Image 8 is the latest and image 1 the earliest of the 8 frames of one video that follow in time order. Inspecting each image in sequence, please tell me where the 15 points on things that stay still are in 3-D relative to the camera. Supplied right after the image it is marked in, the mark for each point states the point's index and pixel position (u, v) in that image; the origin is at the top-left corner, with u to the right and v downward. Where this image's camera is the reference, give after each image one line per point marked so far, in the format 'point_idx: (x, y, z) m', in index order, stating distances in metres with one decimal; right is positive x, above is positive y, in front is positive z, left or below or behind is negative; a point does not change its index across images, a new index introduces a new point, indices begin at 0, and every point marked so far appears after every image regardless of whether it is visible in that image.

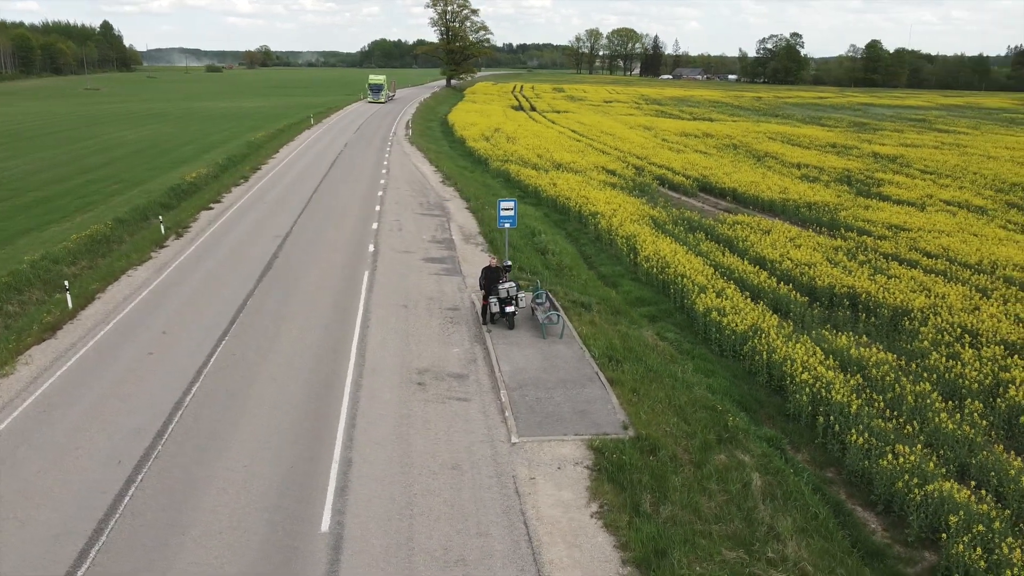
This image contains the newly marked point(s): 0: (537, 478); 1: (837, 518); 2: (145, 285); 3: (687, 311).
0: (+0.4, -2.4, +10.2) m
1: (+4.0, -2.8, +10.0) m
2: (-8.2, +0.1, +18.1) m
3: (+3.9, -0.5, +17.9) m
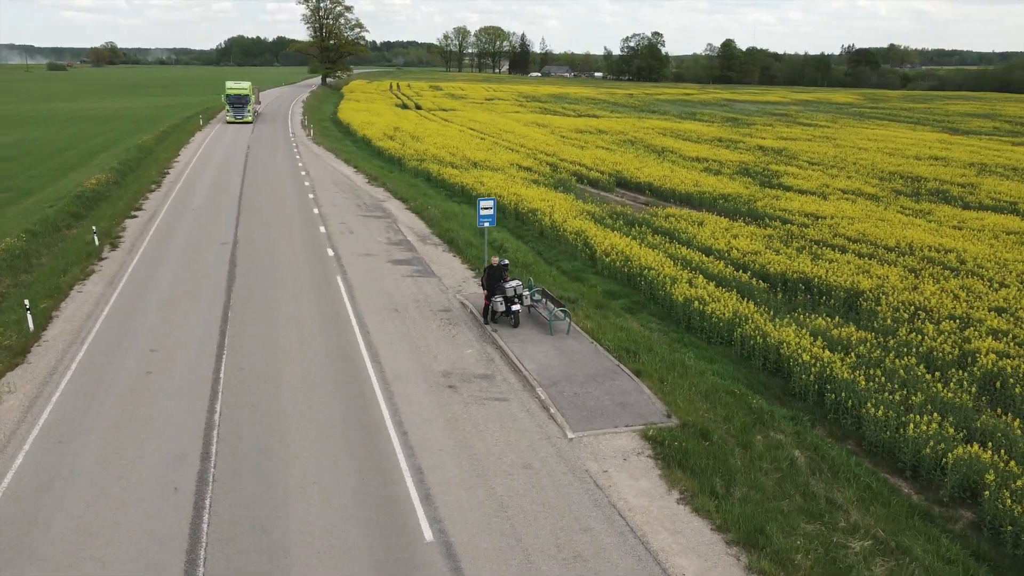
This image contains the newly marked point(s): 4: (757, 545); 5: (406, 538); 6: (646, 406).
0: (+1.3, -2.3, +10.4) m
1: (+5.0, -2.6, +10.8) m
2: (-8.5, -0.3, +16.9) m
3: (+3.5, -0.3, +18.6) m
4: (+2.7, -2.8, +8.8) m
5: (-1.1, -2.7, +8.8) m
6: (+2.0, -1.8, +12.2) m
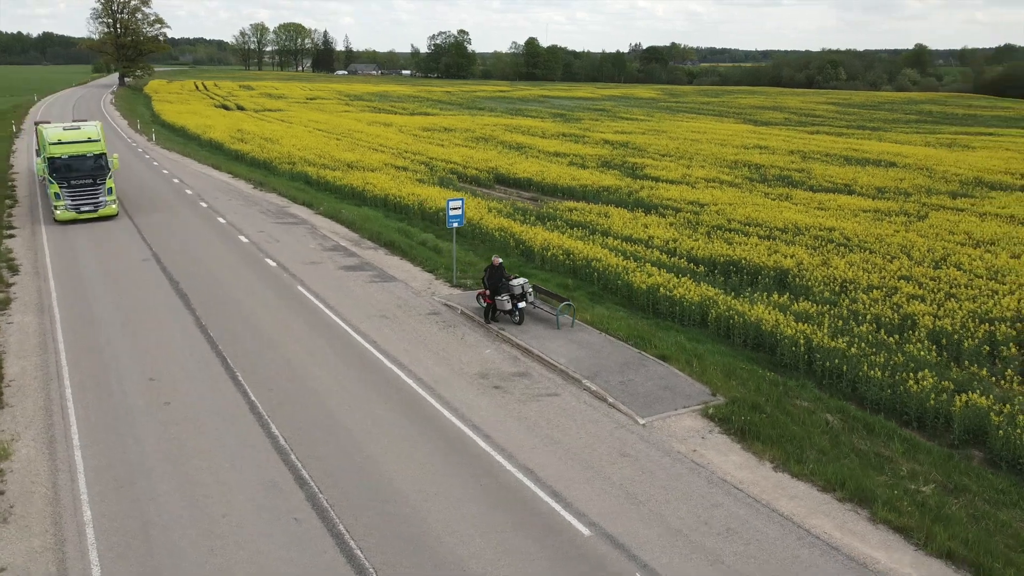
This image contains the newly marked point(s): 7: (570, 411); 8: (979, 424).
0: (+2.5, -2.2, +11.0) m
1: (+6.0, -2.2, +12.2) m
2: (-8.6, -0.8, +15.0) m
3: (+2.7, -0.1, +19.4) m
4: (+4.3, -2.5, +9.8) m
5: (+0.6, -2.7, +8.9) m
6: (+2.8, -1.6, +12.9) m
7: (+0.9, -1.8, +12.0) m
8: (+7.1, -2.1, +12.4) m
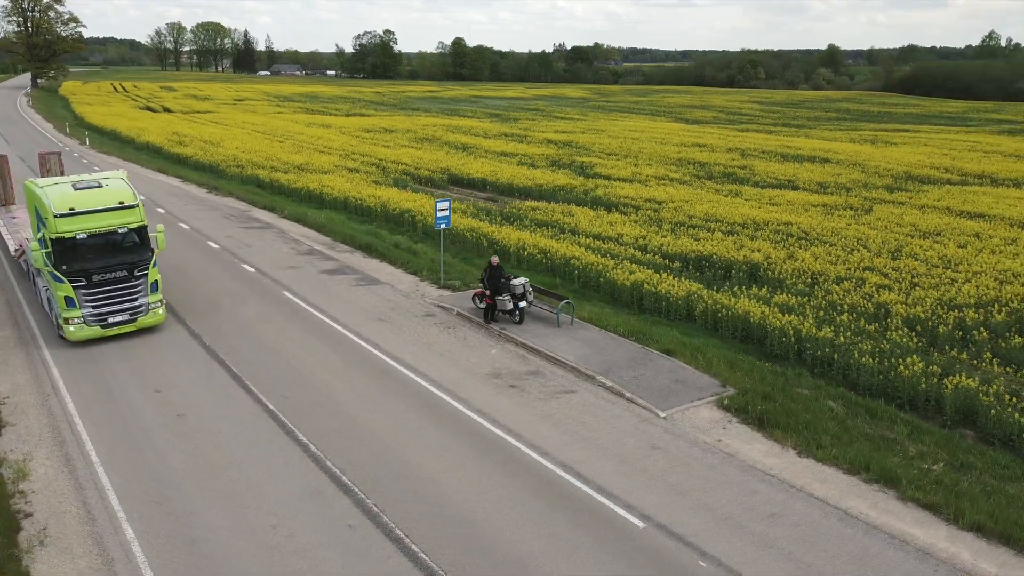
0: (+2.9, -2.1, +11.3) m
1: (+6.3, -2.1, +12.8) m
2: (-8.5, -1.0, +14.3) m
3: (+2.3, 0.0, +19.7) m
4: (+4.8, -2.4, +10.2) m
5: (+1.2, -2.7, +9.0) m
6: (+3.1, -1.5, +13.2) m
7: (+1.2, -1.8, +12.2) m
8: (+7.4, -1.9, +13.1) m
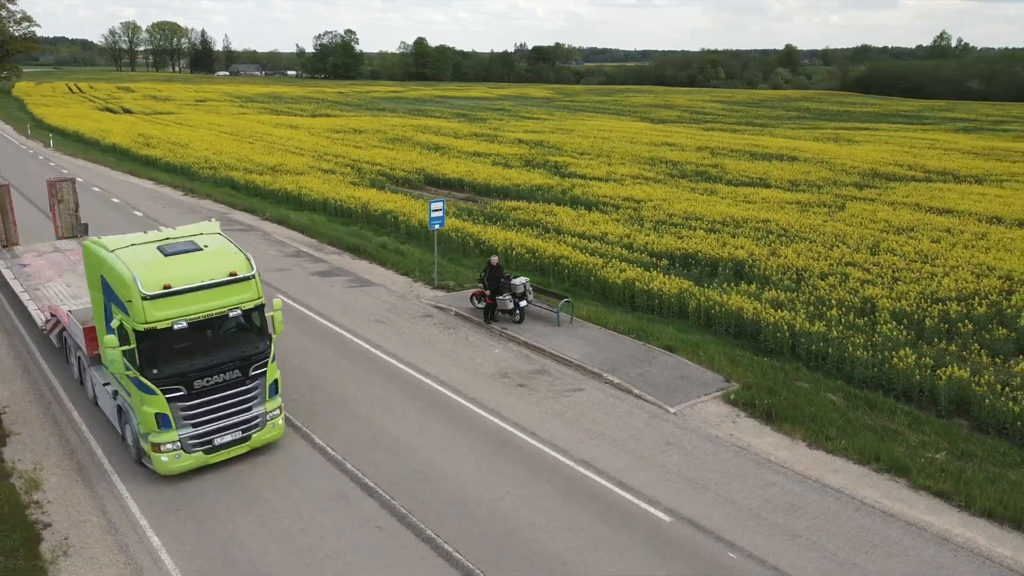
0: (+3.1, -2.1, +11.5) m
1: (+6.5, -2.0, +13.2) m
2: (-8.5, -1.1, +14.0) m
3: (+2.1, 0.0, +19.9) m
4: (+5.1, -2.3, +10.5) m
5: (+1.5, -2.7, +9.2) m
6: (+3.2, -1.5, +13.4) m
7: (+1.4, -1.8, +12.3) m
8: (+7.5, -1.8, +13.5) m
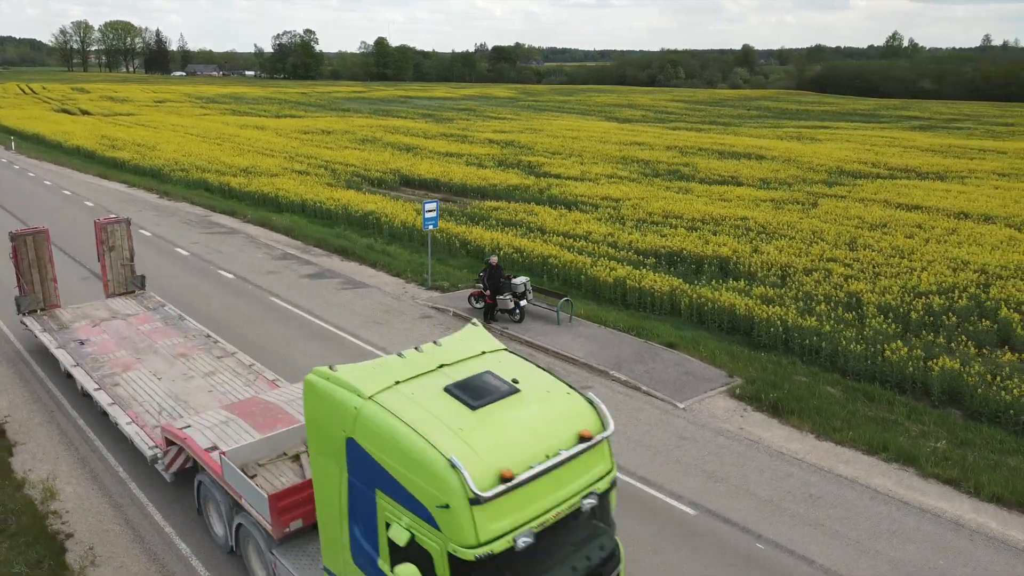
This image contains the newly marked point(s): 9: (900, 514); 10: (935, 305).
0: (+3.3, -2.0, +11.7) m
1: (+6.6, -1.9, +13.6) m
2: (-8.4, -1.2, +13.7) m
3: (+1.9, +0.1, +20.0) m
4: (+5.3, -2.3, +10.8) m
5: (+1.9, -2.6, +9.3) m
6: (+3.3, -1.4, +13.6) m
7: (+1.5, -1.7, +12.5) m
8: (+7.6, -1.7, +13.9) m
9: (+4.6, -2.7, +9.5) m
10: (+9.4, -0.4, +18.0) m
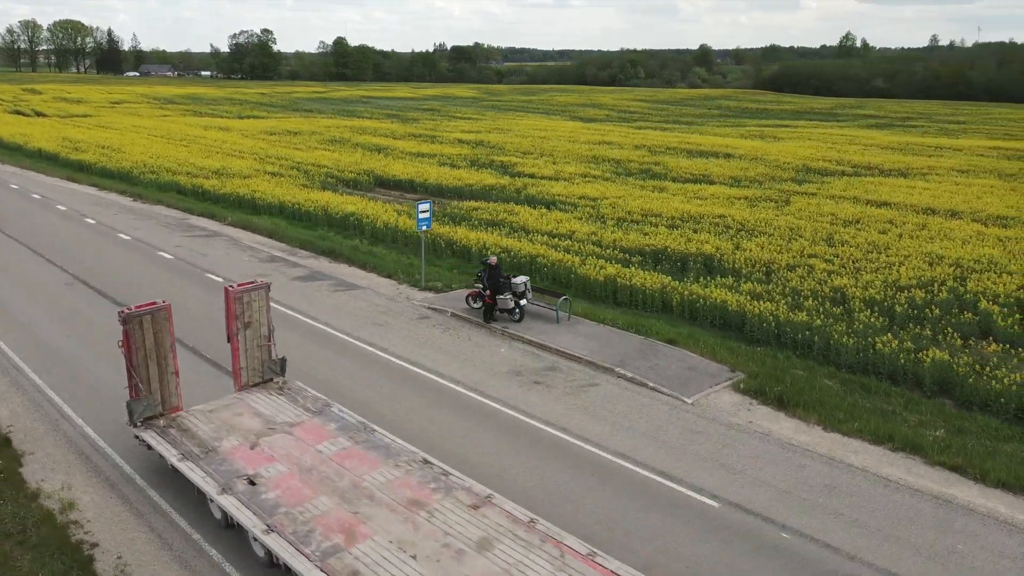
0: (+3.5, -2.0, +12.0) m
1: (+6.7, -1.8, +13.9) m
2: (-8.3, -1.3, +13.4) m
3: (+1.6, +0.1, +20.2) m
4: (+5.6, -2.2, +11.2) m
5: (+2.2, -2.6, +9.5) m
6: (+3.4, -1.4, +13.8) m
7: (+1.7, -1.7, +12.6) m
8: (+7.7, -1.6, +14.3) m
9: (+4.9, -2.6, +9.8) m
10: (+9.3, -0.2, +18.5) m
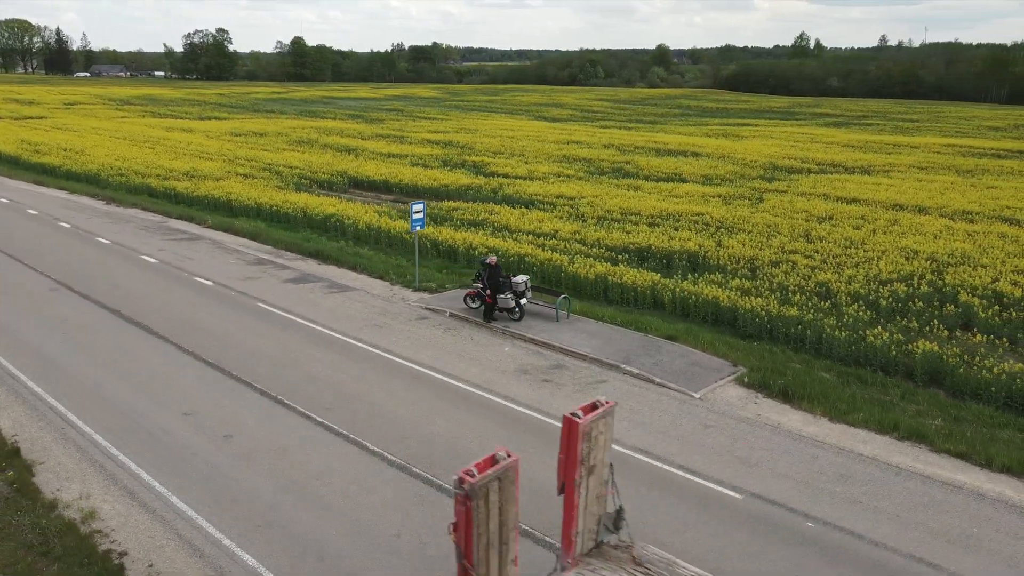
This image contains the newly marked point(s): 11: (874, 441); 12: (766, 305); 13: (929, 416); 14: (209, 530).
0: (+3.7, -1.9, +12.2) m
1: (+6.8, -1.7, +14.3) m
2: (-8.2, -1.4, +13.0) m
3: (+1.4, +0.2, +20.3) m
4: (+5.8, -2.1, +11.5) m
5: (+2.5, -2.5, +9.6) m
6: (+3.5, -1.3, +14.1) m
7: (+1.8, -1.7, +12.8) m
8: (+7.8, -1.4, +14.8) m
9: (+5.2, -2.5, +10.1) m
10: (+9.1, -0.1, +19.0) m
11: (+5.1, -2.2, +11.3) m
12: (+5.7, -0.4, +17.9) m
13: (+6.6, -2.0, +12.8) m
14: (-3.4, -2.7, +8.9) m
